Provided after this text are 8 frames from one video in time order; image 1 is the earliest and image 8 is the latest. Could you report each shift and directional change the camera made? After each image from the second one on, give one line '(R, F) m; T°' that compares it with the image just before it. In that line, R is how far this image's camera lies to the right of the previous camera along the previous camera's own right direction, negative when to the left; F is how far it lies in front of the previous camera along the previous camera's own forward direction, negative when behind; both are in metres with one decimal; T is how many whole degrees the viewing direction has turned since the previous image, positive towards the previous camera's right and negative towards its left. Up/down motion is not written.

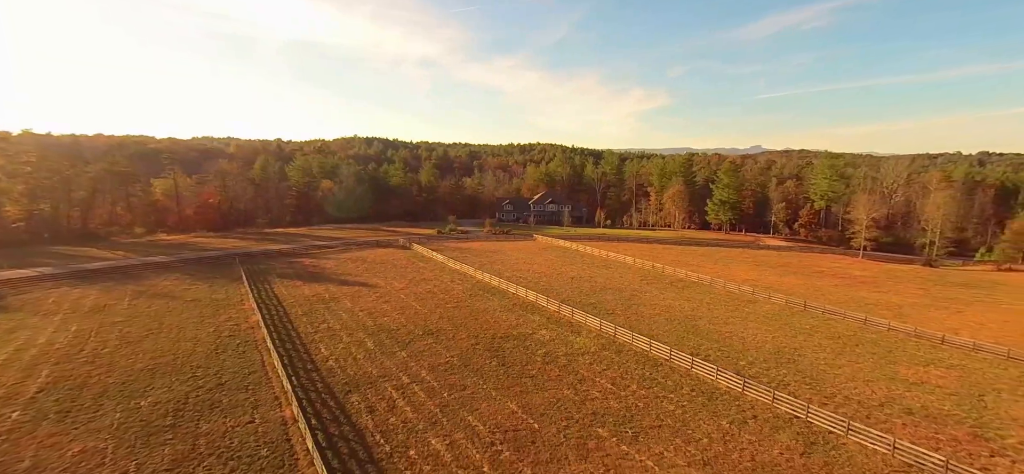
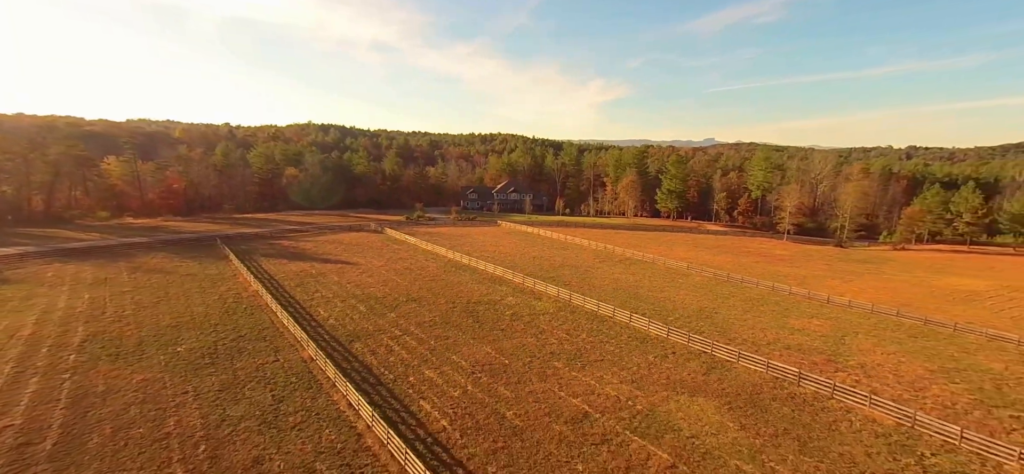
(-0.6, -4.1) m; +5°
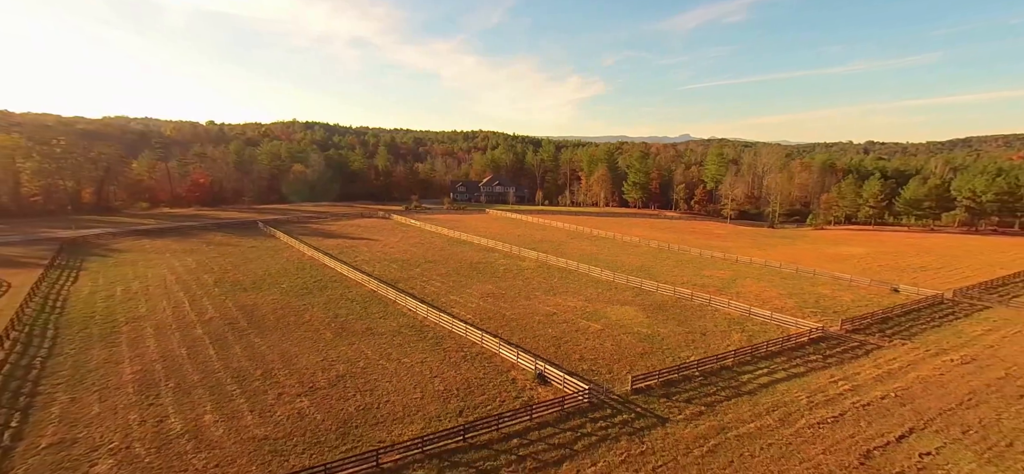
(-0.9, -9.6) m; +2°
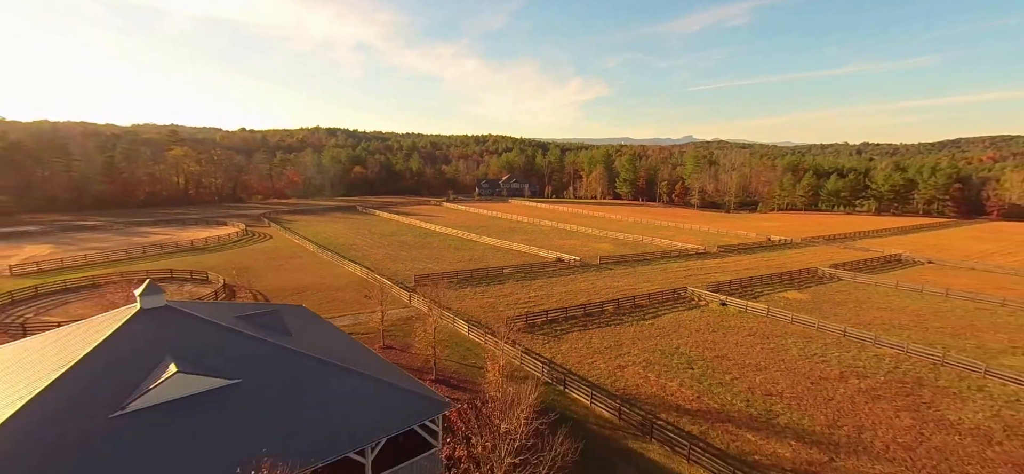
(-2.6, -21.0) m; 0°
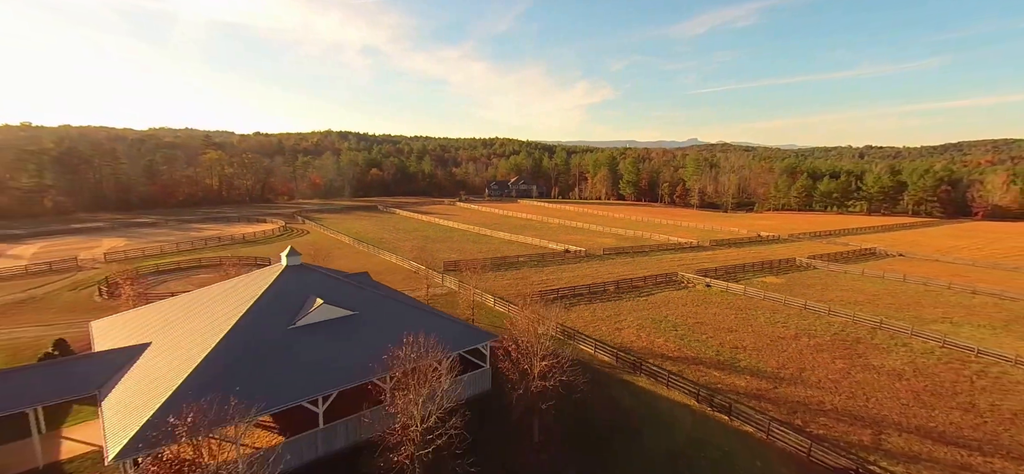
(-0.8, -4.9) m; -1°
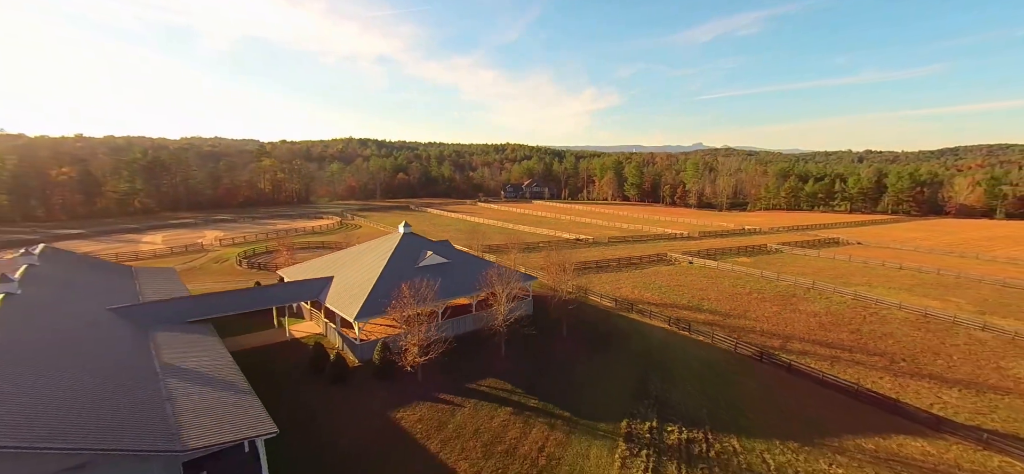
(-1.5, -9.0) m; -1°
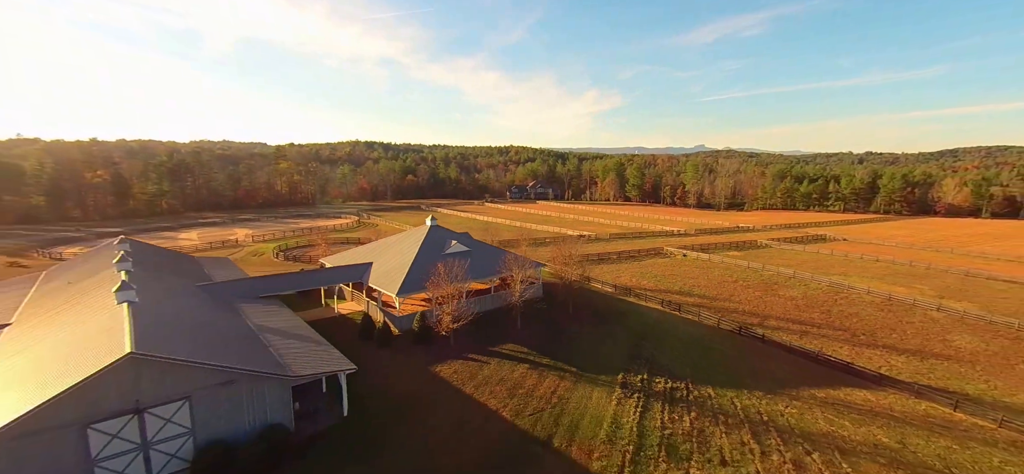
(-0.6, -3.7) m; 0°
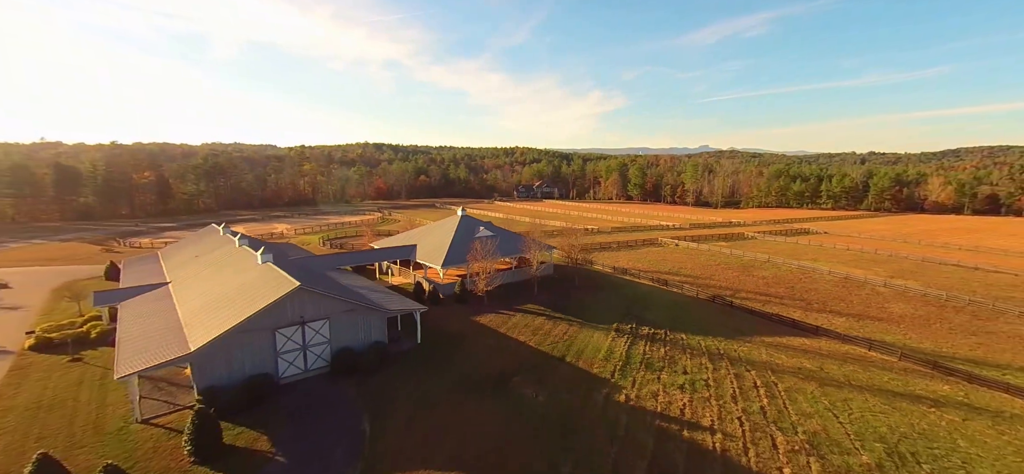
(-0.9, -6.0) m; 0°
